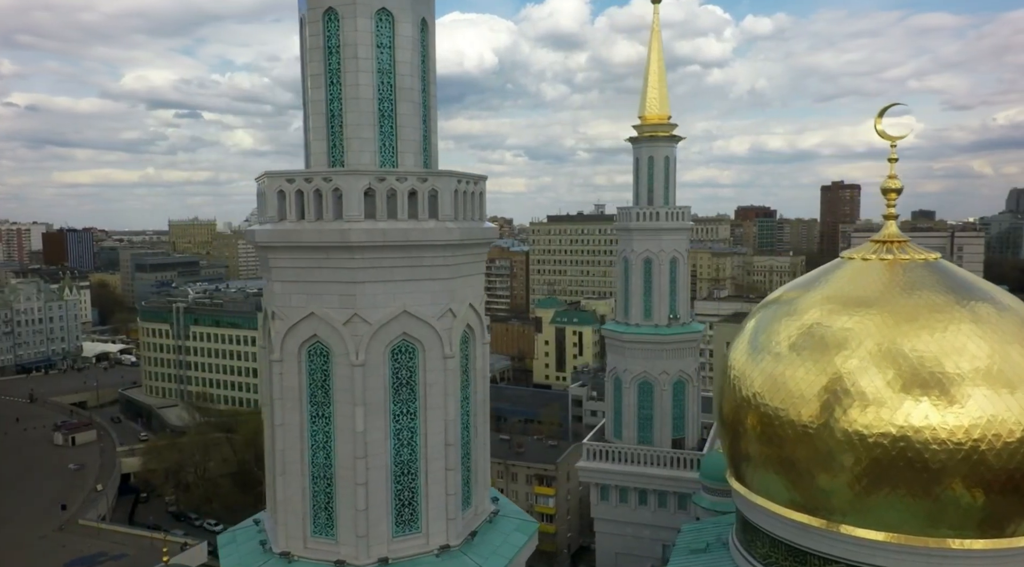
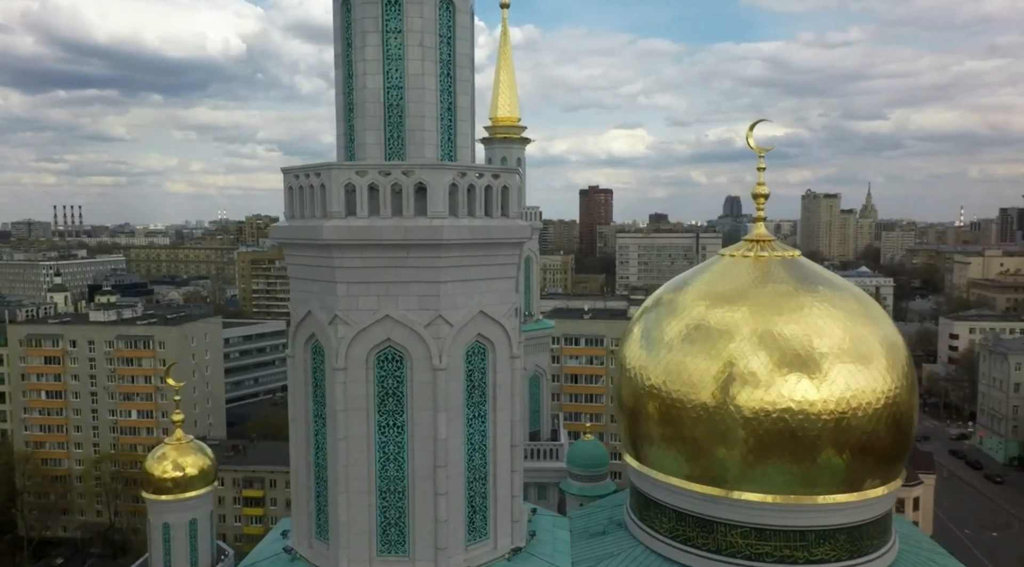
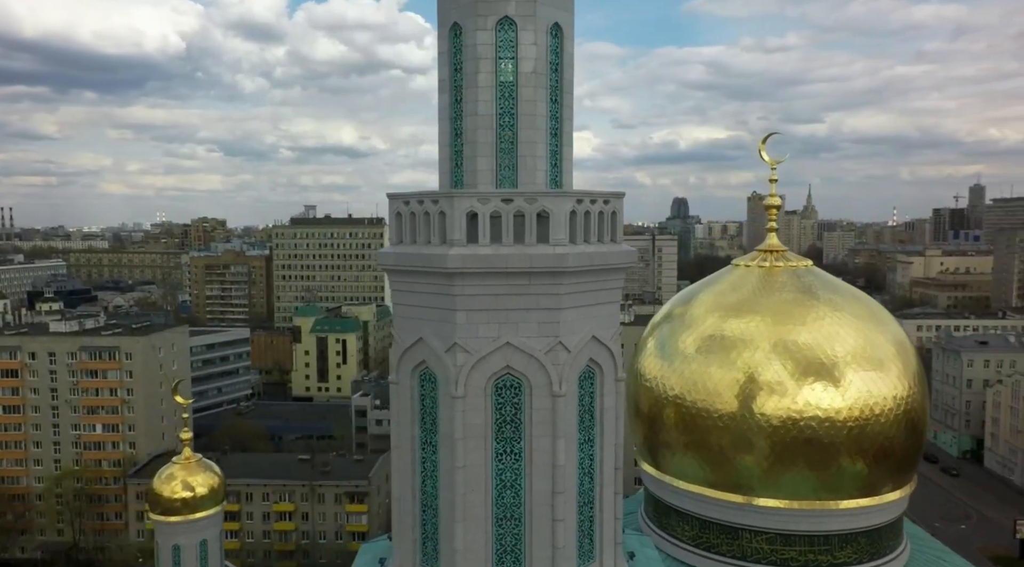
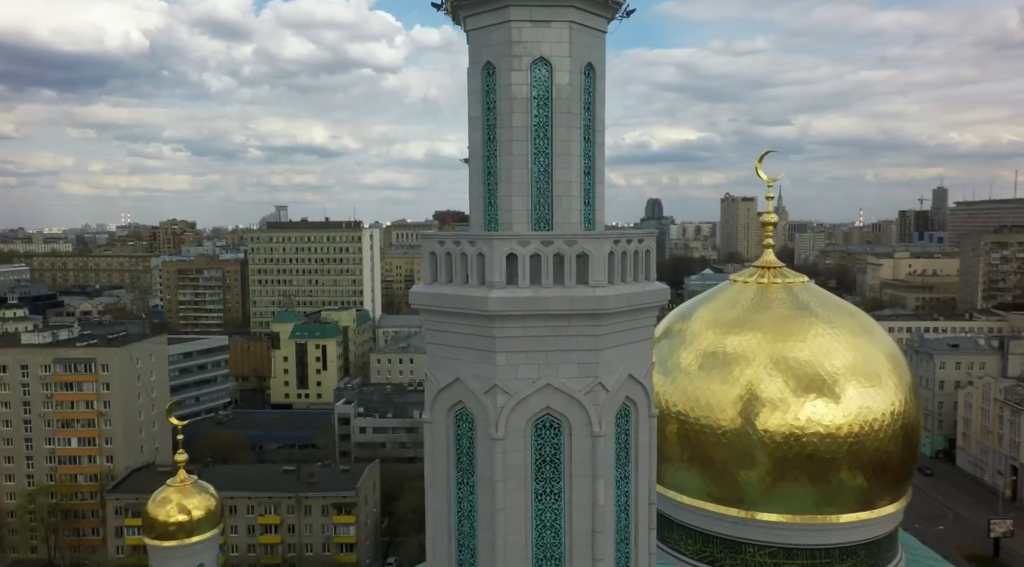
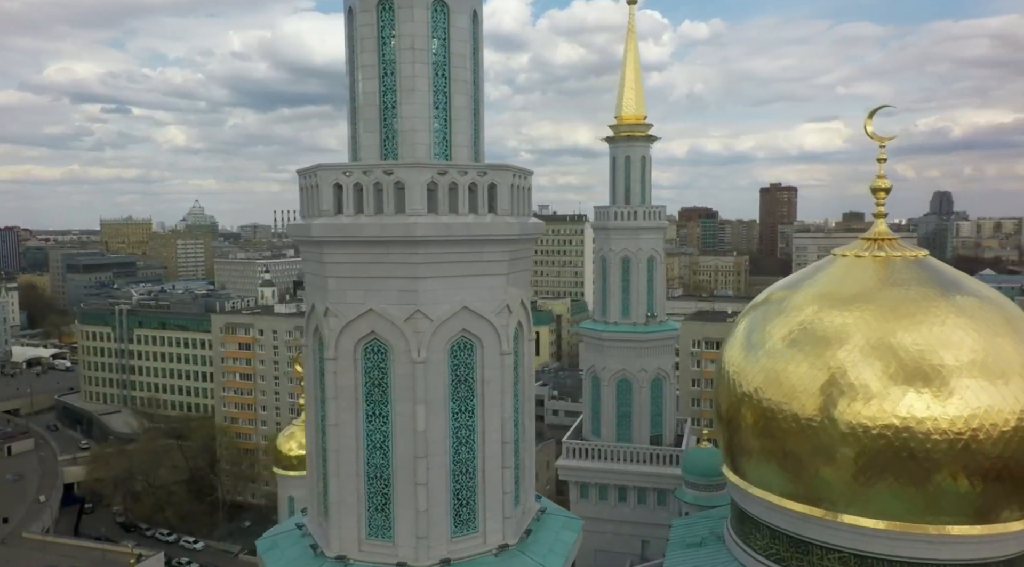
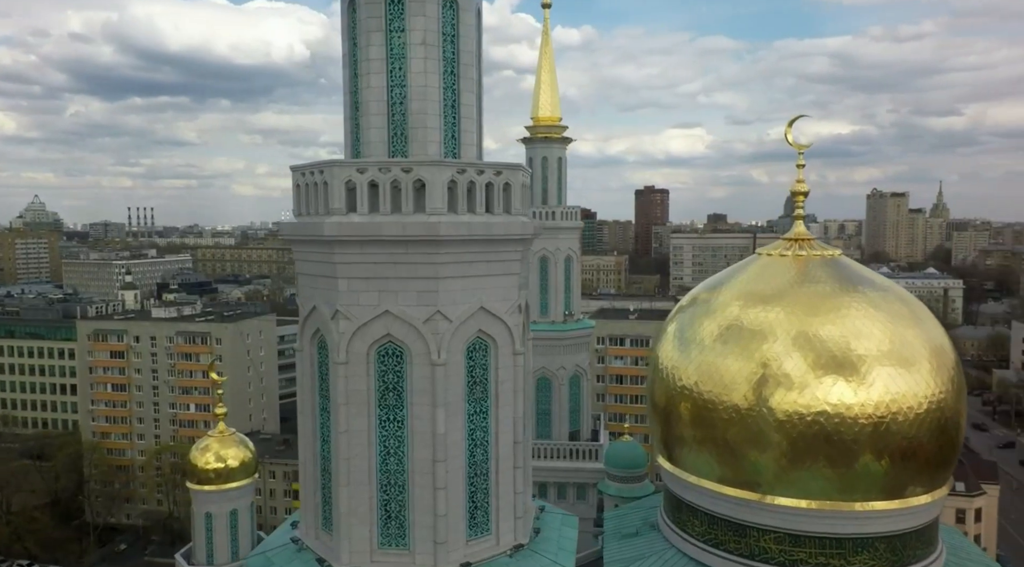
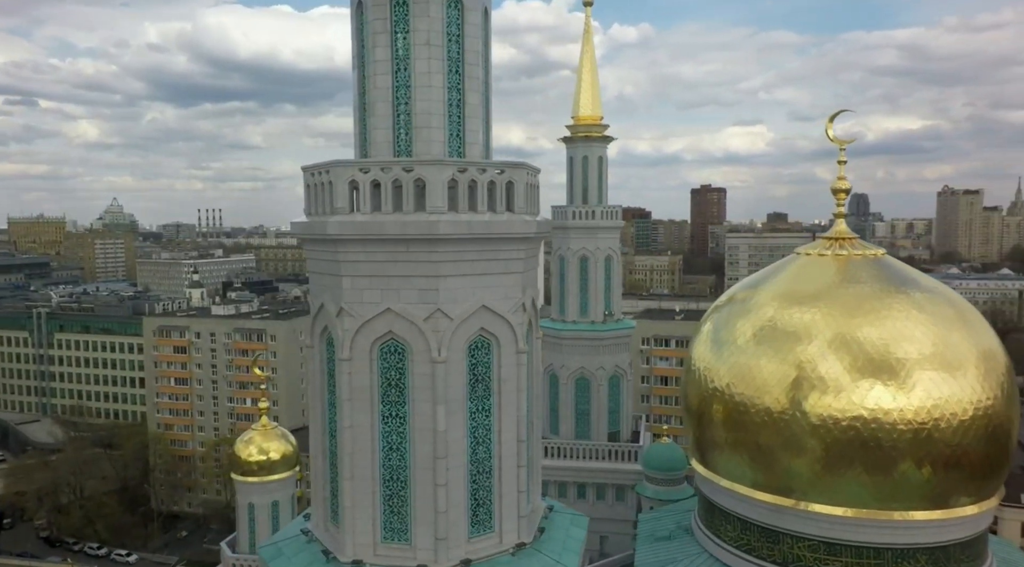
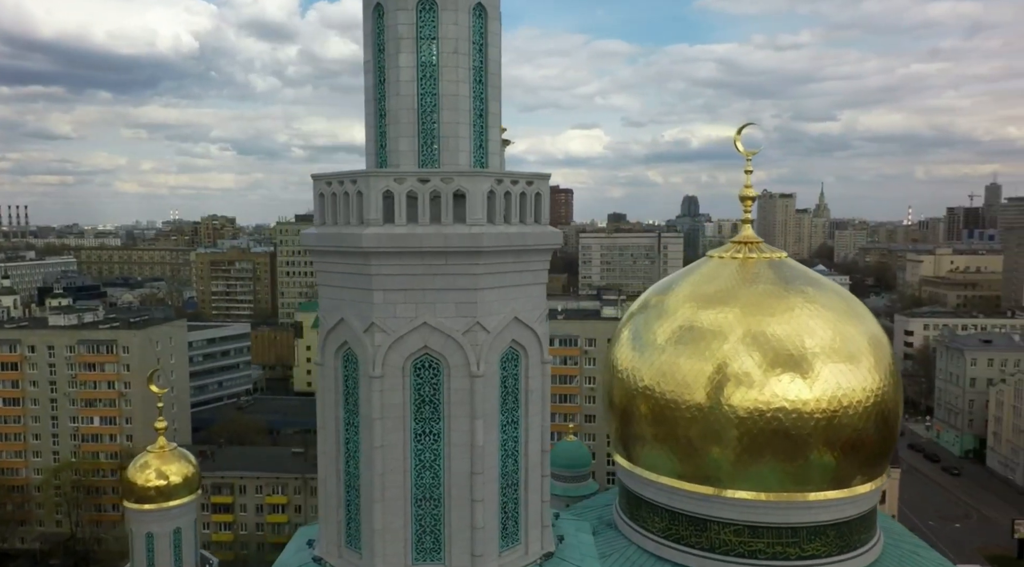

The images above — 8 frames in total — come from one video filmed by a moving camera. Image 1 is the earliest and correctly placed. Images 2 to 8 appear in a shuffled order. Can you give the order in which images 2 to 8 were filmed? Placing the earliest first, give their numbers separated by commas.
5, 7, 6, 2, 8, 3, 4
